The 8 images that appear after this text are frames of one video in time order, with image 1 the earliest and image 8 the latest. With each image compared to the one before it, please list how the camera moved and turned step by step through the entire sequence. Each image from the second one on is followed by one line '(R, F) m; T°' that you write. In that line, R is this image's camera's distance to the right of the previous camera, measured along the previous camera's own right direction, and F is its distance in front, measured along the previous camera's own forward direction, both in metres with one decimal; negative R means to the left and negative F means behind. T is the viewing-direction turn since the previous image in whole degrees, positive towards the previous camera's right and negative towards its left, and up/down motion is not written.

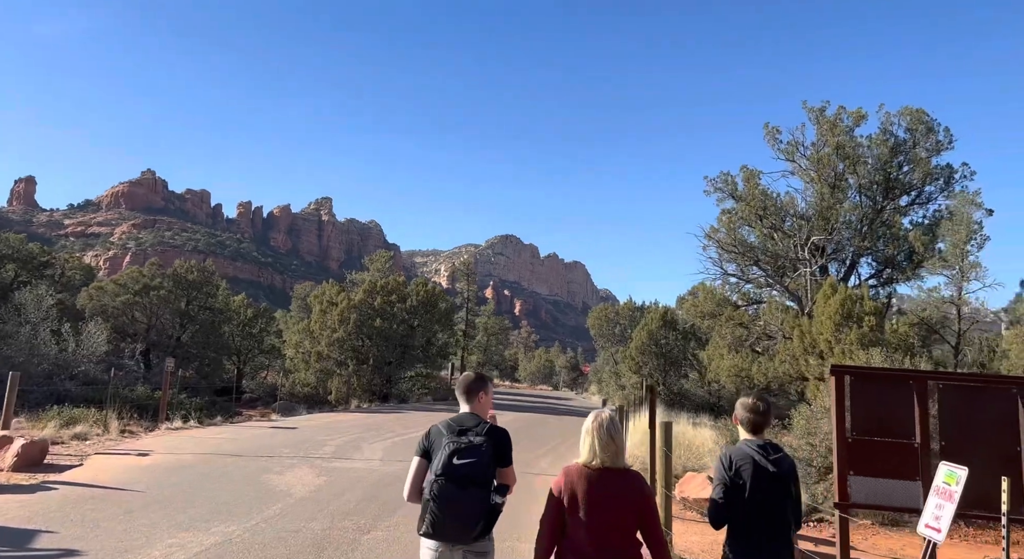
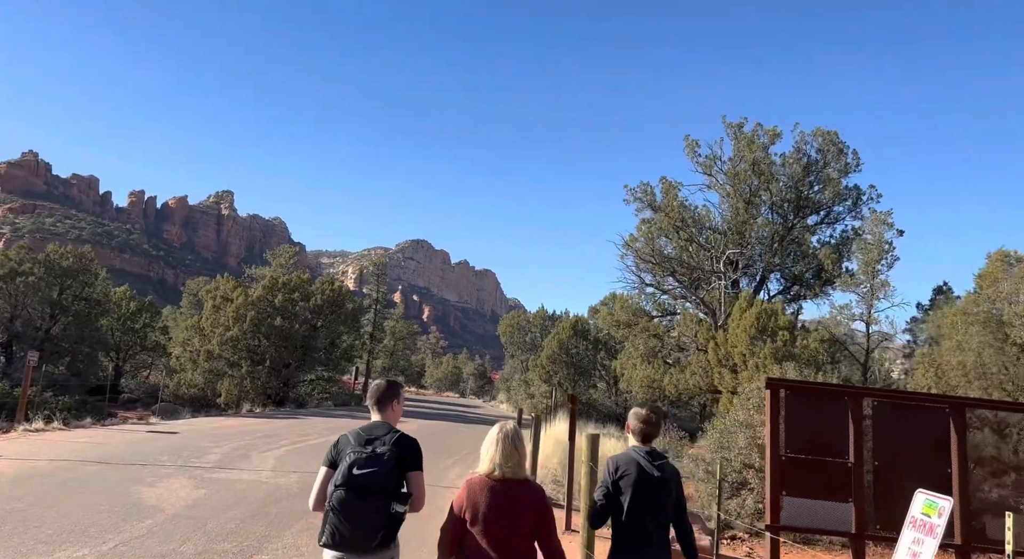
(-0.1, +1.0) m; +7°
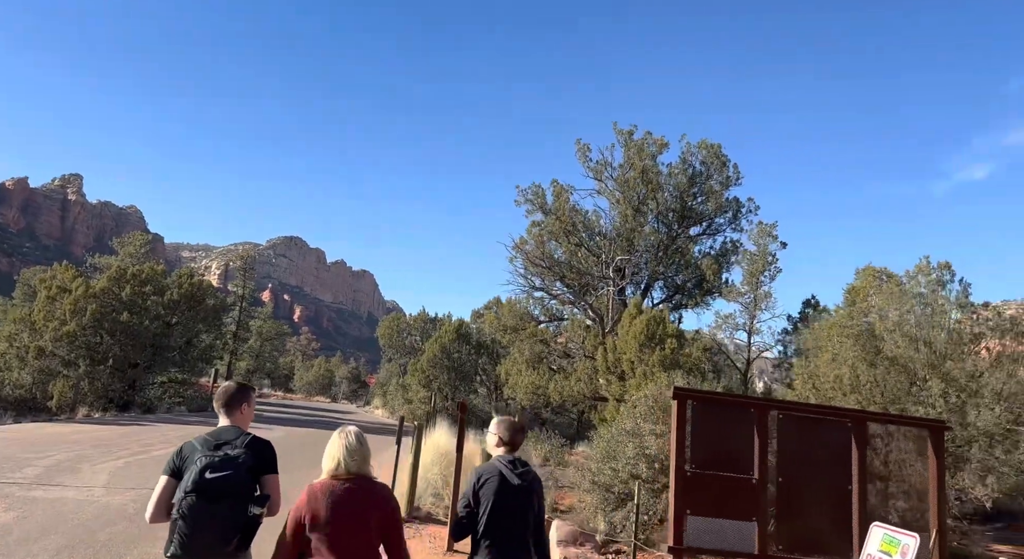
(-0.1, +1.1) m; +9°
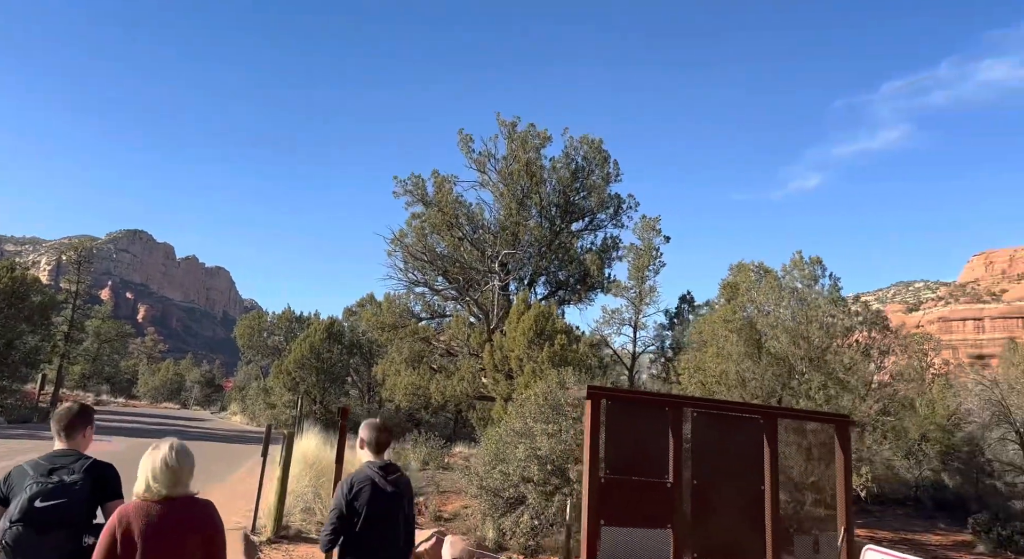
(-0.5, +1.0) m; +10°
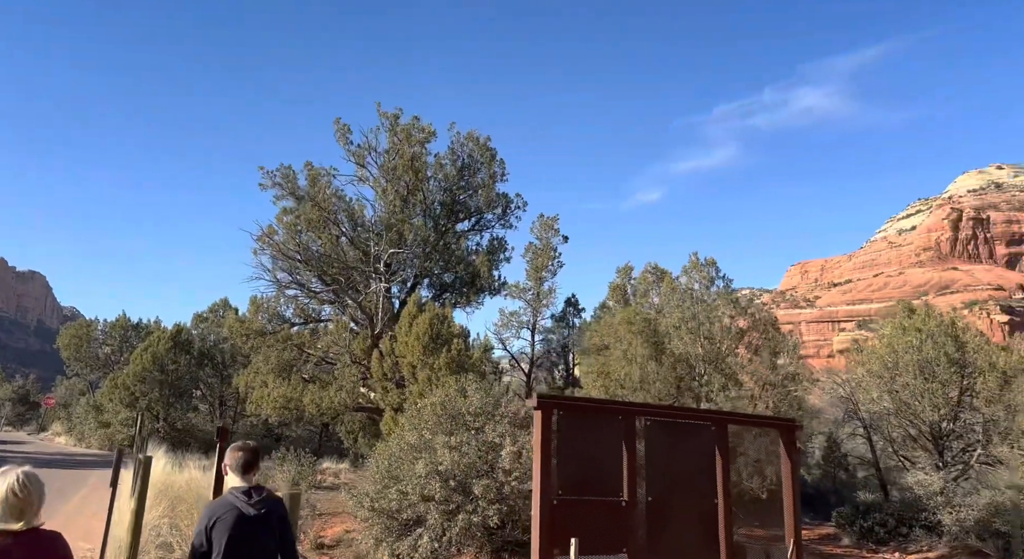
(-1.0, +1.3) m; +11°
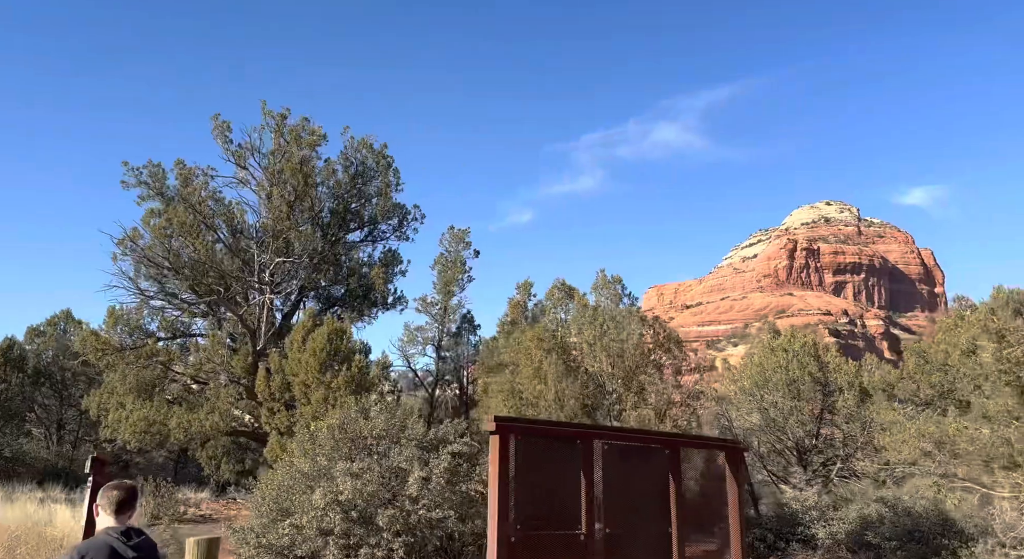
(-0.9, +1.0) m; +10°
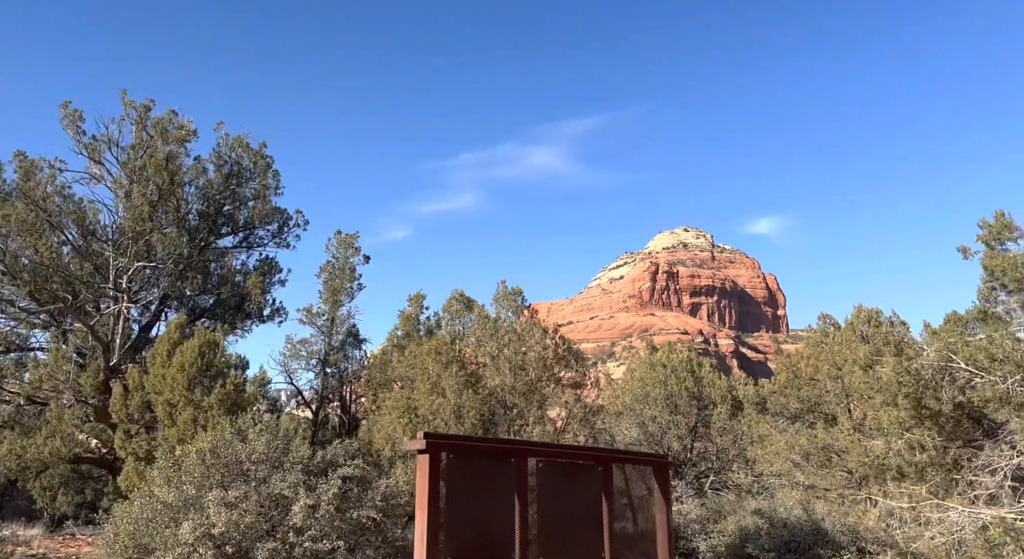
(-0.6, +0.9) m; +10°
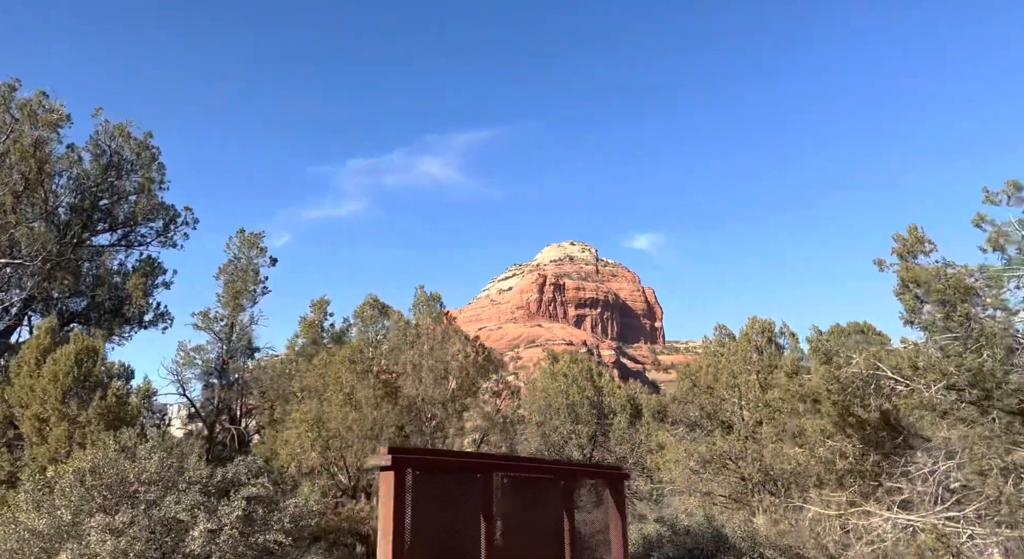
(-0.7, +0.8) m; +8°
